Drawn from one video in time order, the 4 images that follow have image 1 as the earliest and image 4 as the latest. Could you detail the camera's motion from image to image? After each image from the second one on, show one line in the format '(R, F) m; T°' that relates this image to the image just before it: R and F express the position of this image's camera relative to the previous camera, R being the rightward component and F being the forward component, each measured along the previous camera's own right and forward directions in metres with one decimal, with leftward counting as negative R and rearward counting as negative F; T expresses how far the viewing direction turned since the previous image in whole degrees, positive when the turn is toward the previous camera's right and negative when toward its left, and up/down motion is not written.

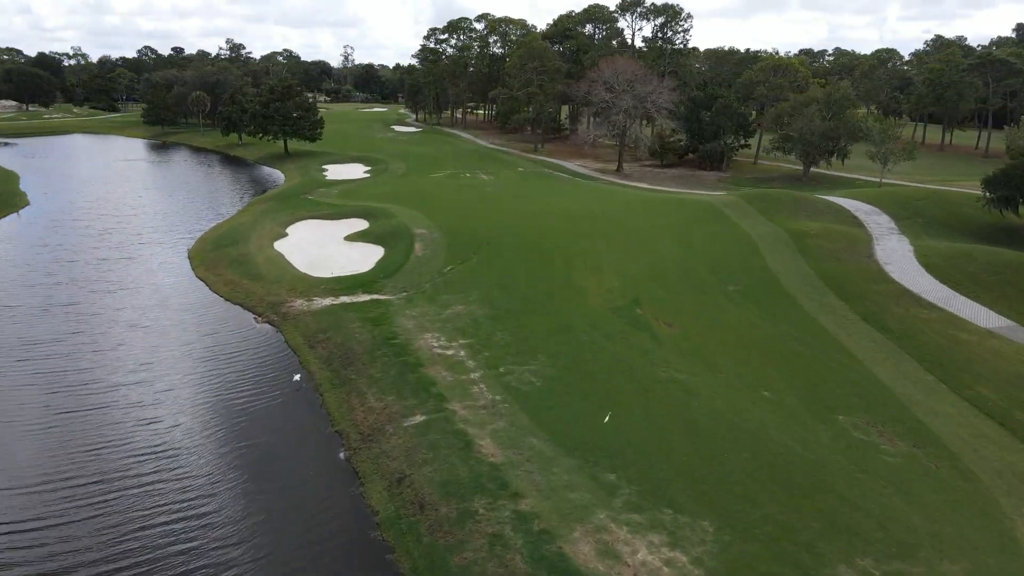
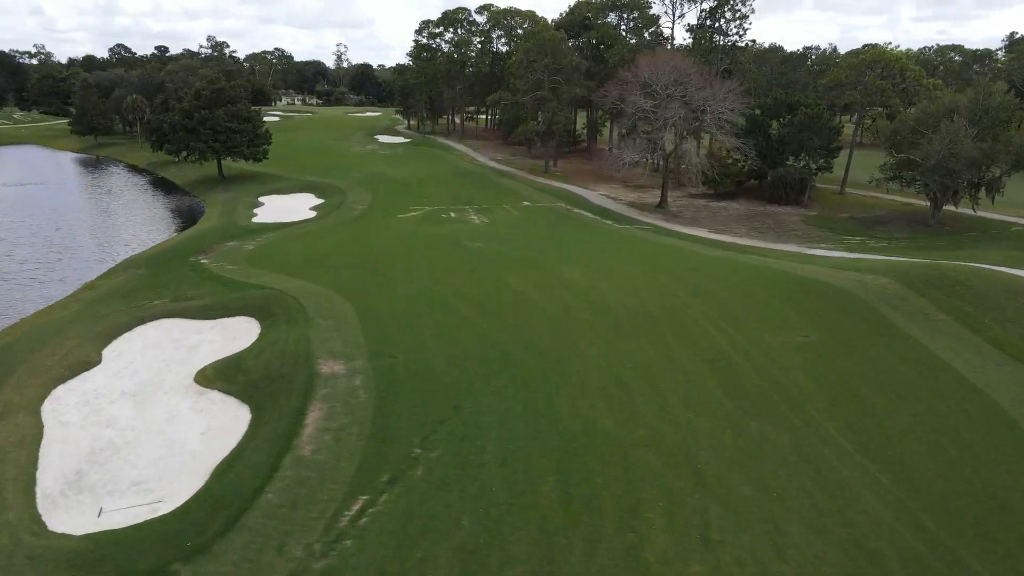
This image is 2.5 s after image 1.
(+0.3, +13.6) m; -1°
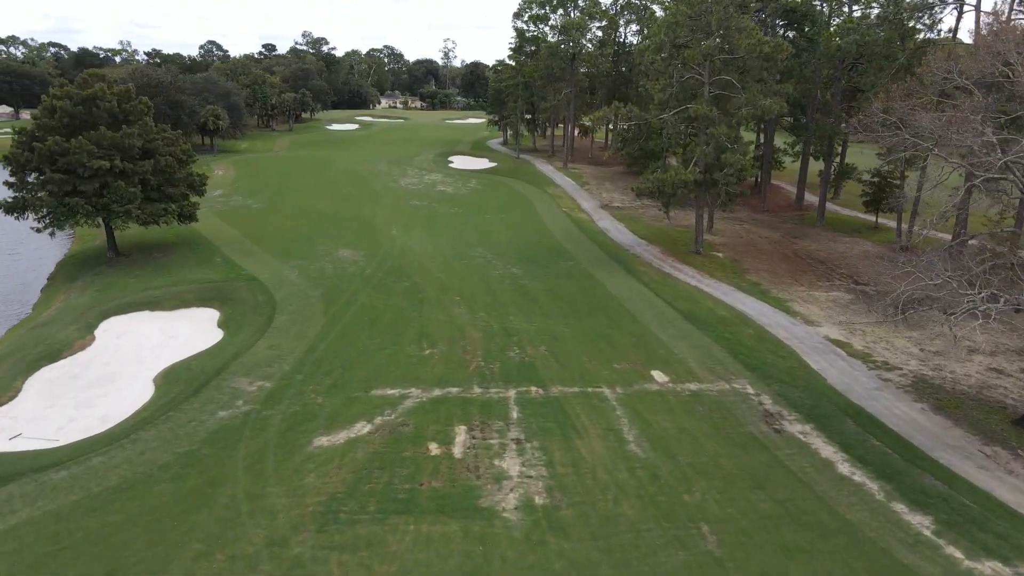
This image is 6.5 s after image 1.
(+0.1, +21.7) m; -10°
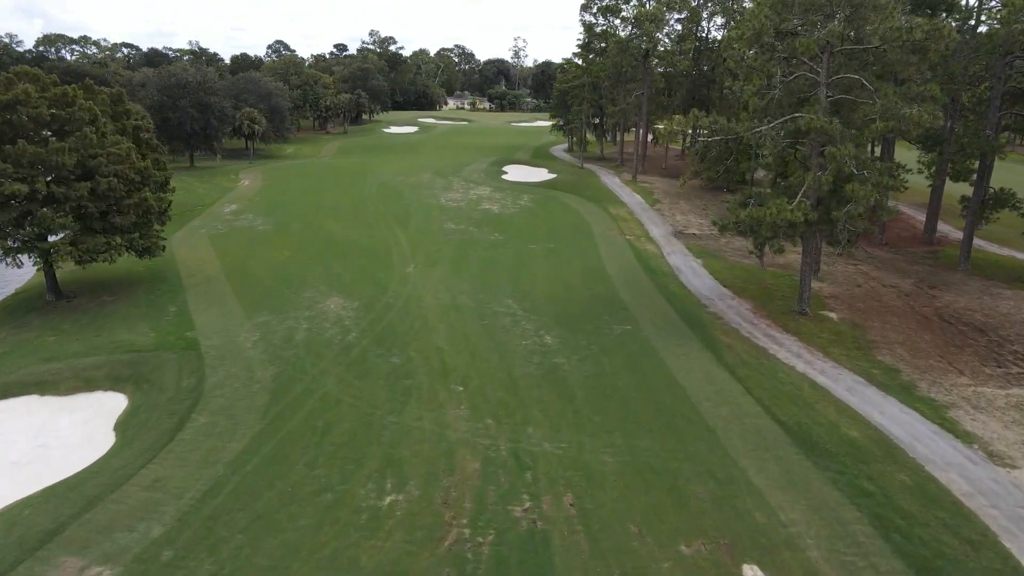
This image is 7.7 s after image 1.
(+0.9, +6.3) m; -6°
